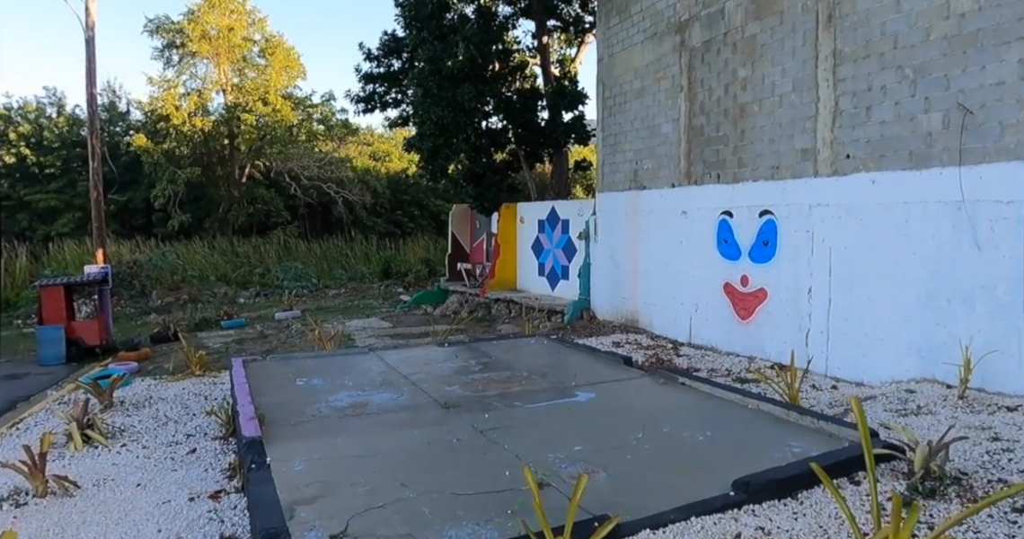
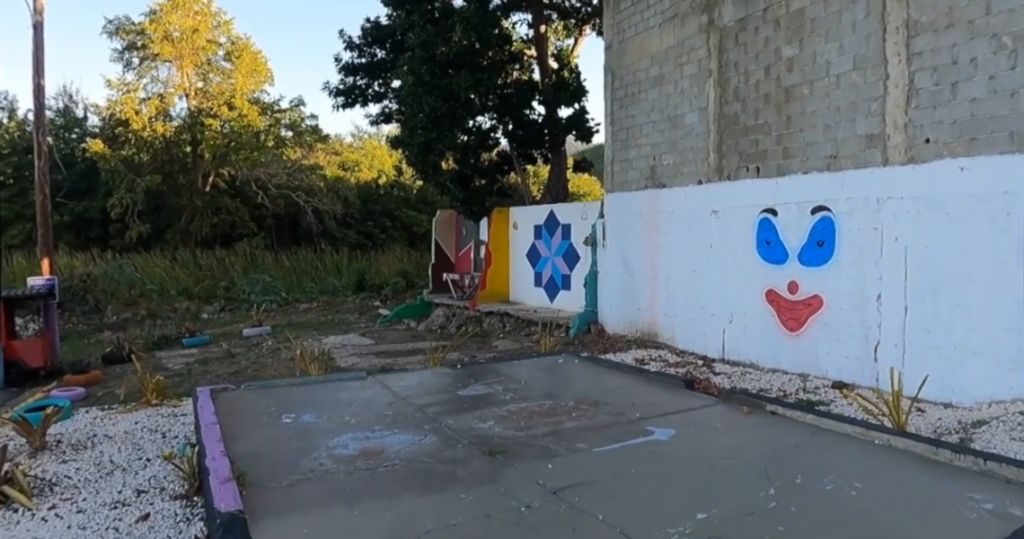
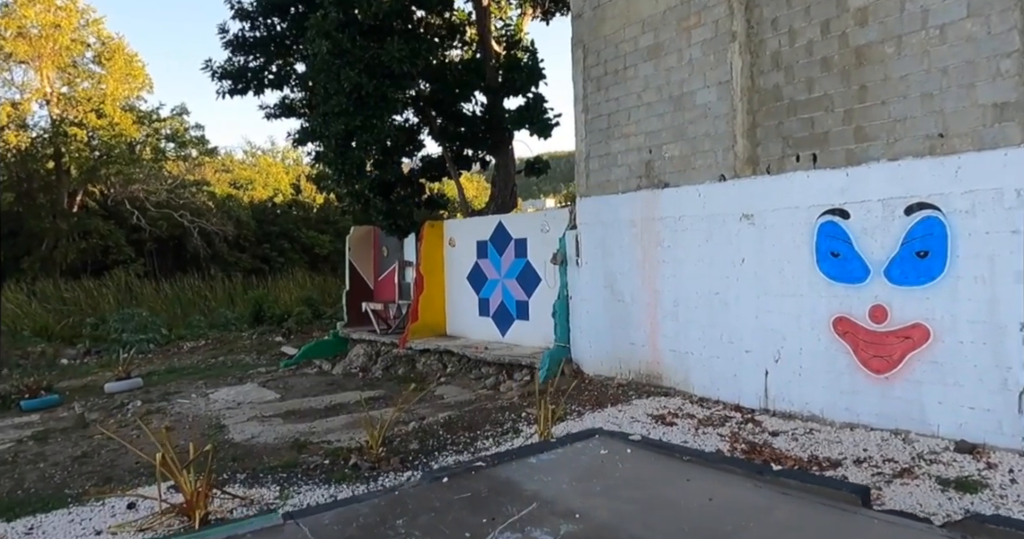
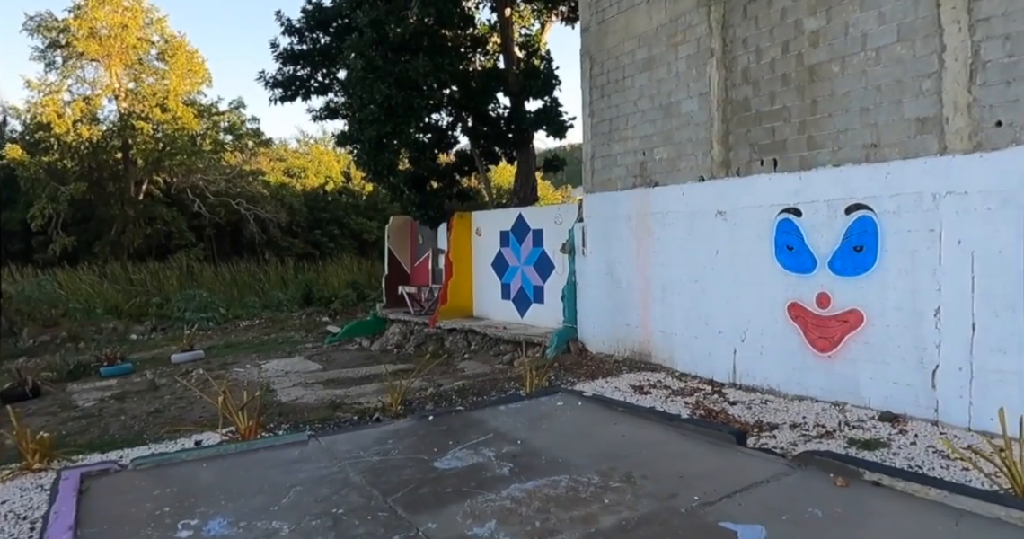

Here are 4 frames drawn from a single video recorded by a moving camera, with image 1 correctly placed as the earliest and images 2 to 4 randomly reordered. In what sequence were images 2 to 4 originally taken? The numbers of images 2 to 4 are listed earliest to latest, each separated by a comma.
2, 4, 3
